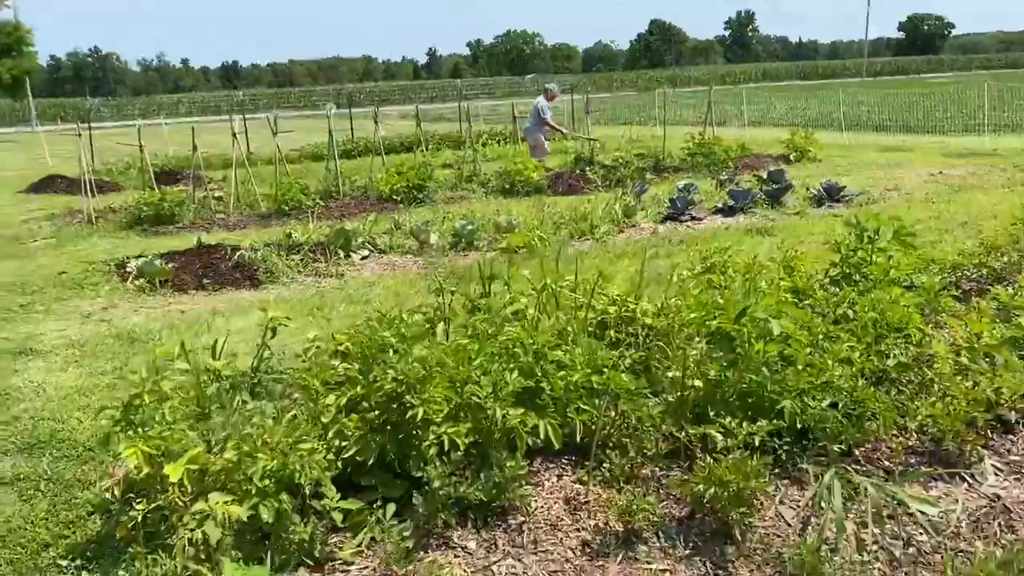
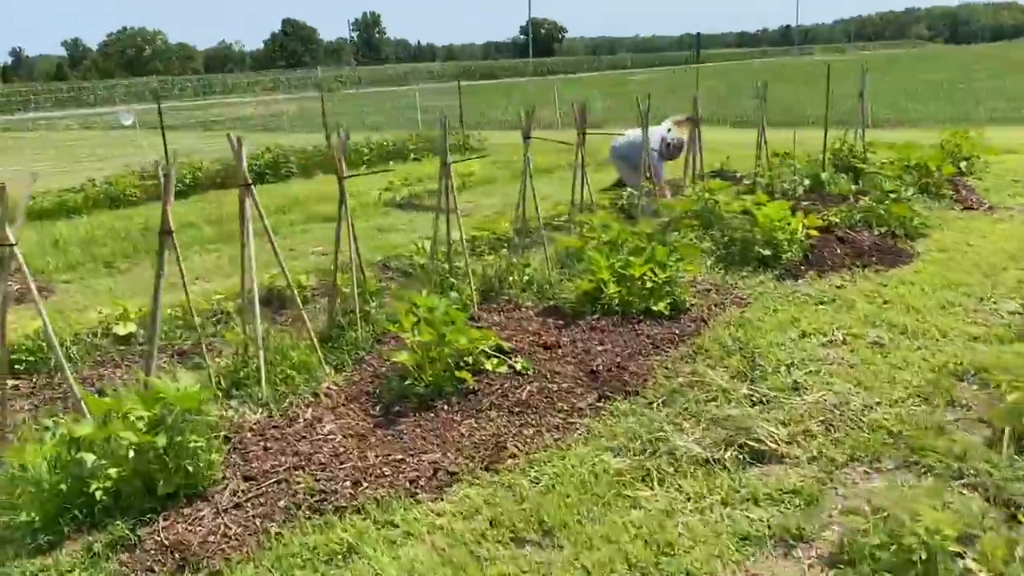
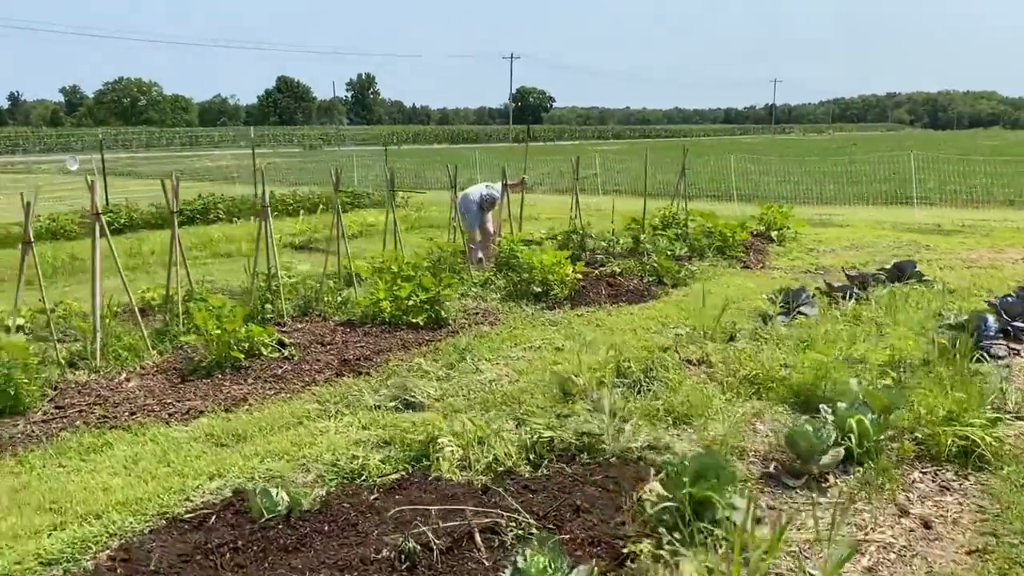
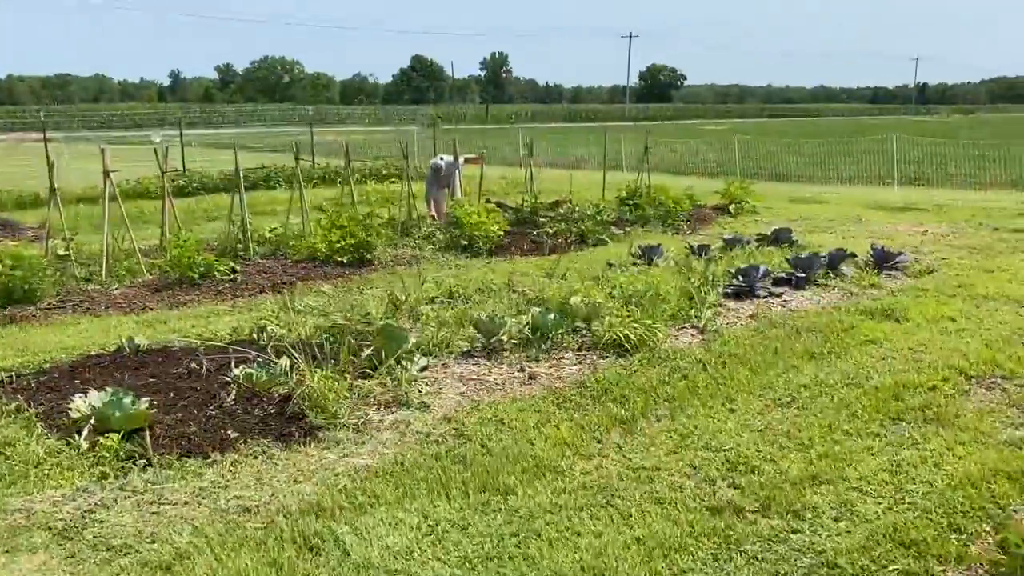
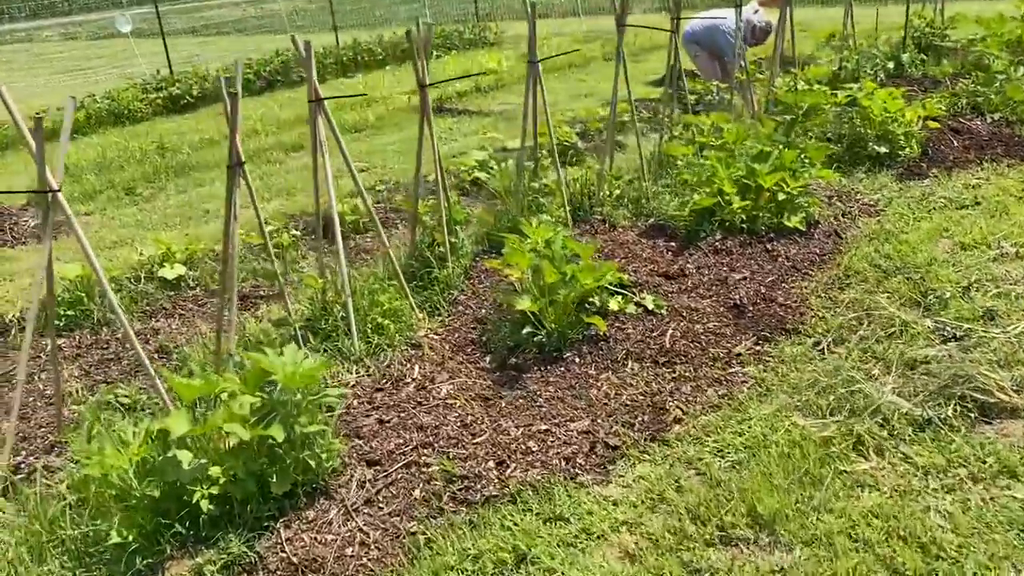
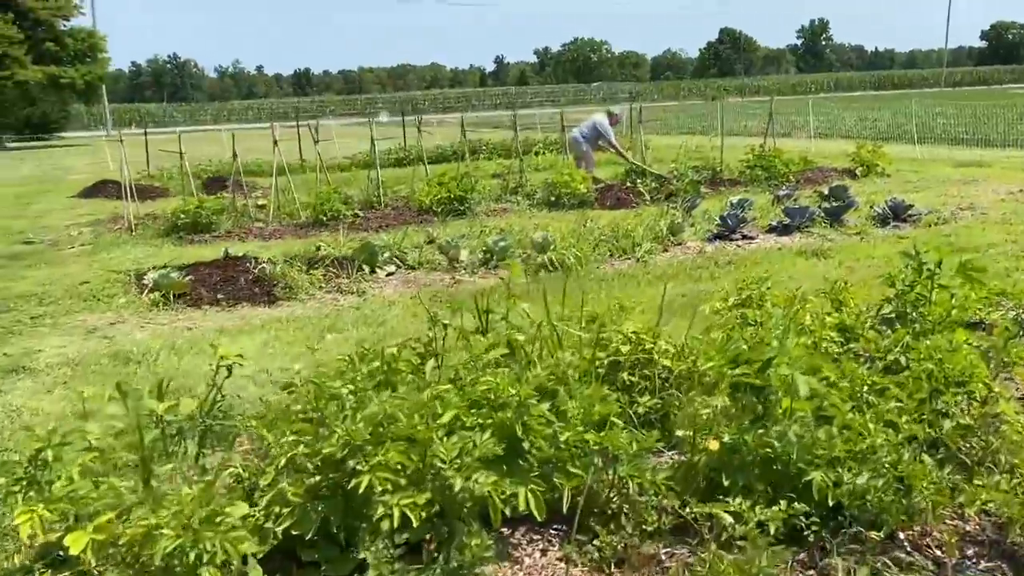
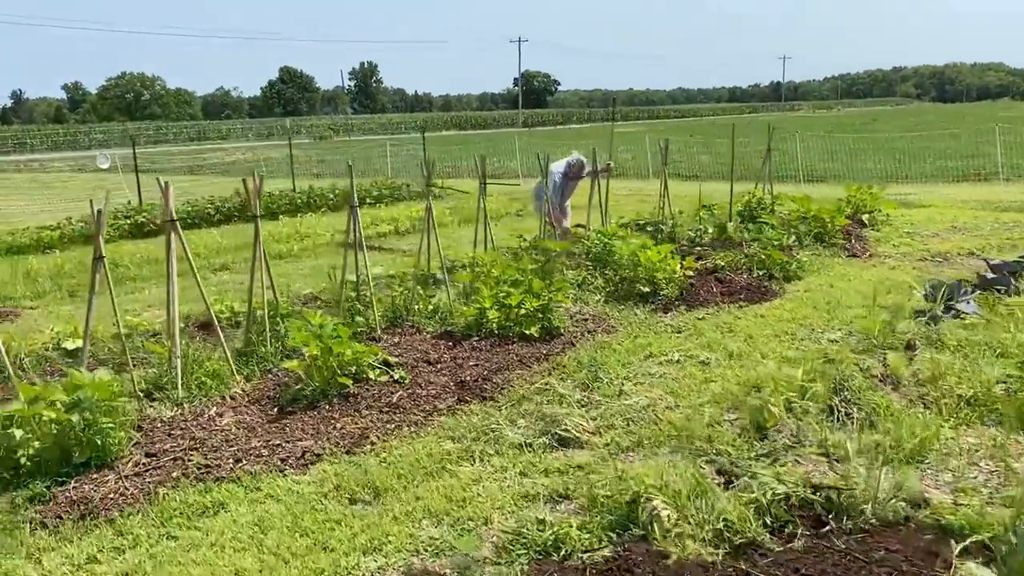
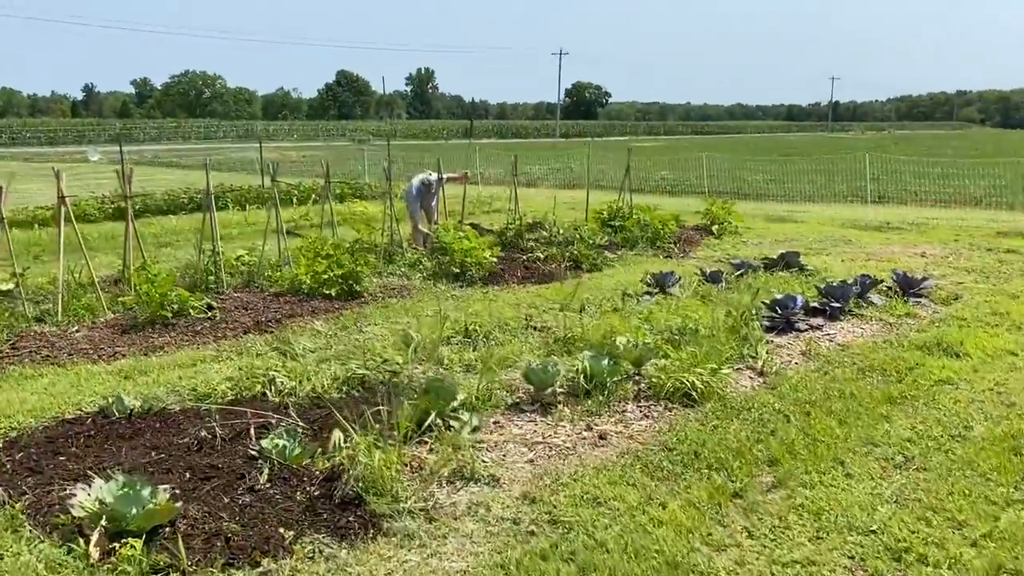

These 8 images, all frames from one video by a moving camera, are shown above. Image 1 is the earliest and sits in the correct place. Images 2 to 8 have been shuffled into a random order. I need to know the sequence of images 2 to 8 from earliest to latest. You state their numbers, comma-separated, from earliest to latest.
6, 4, 8, 3, 7, 2, 5
